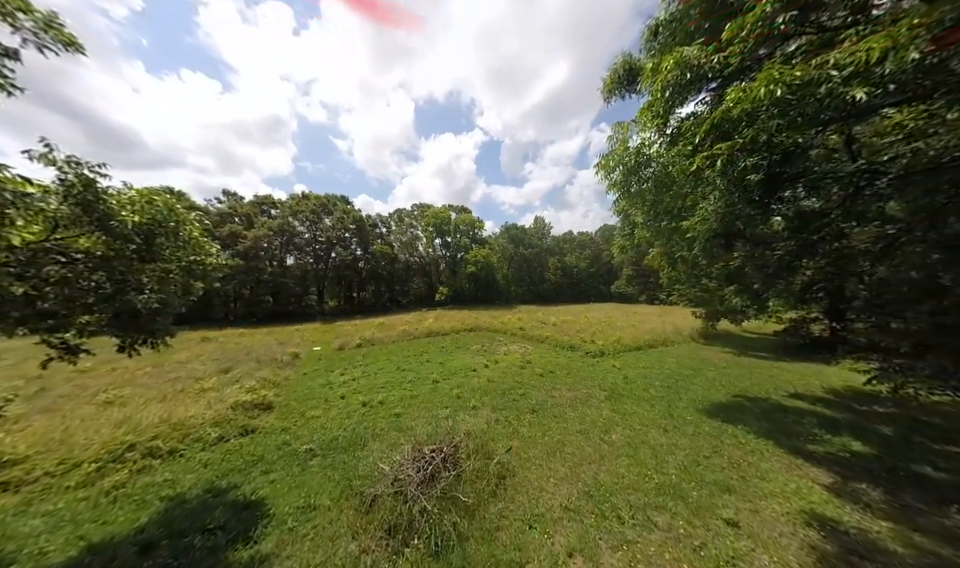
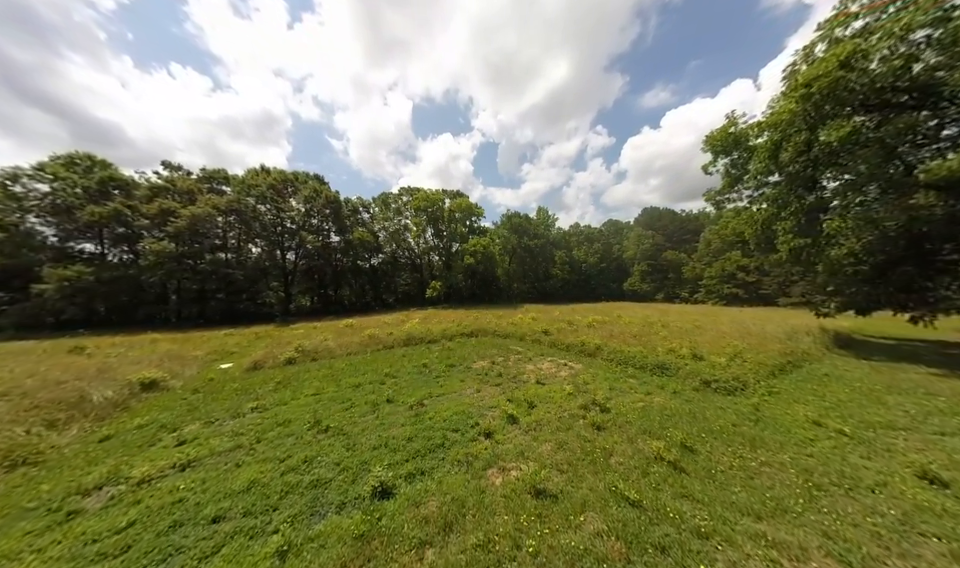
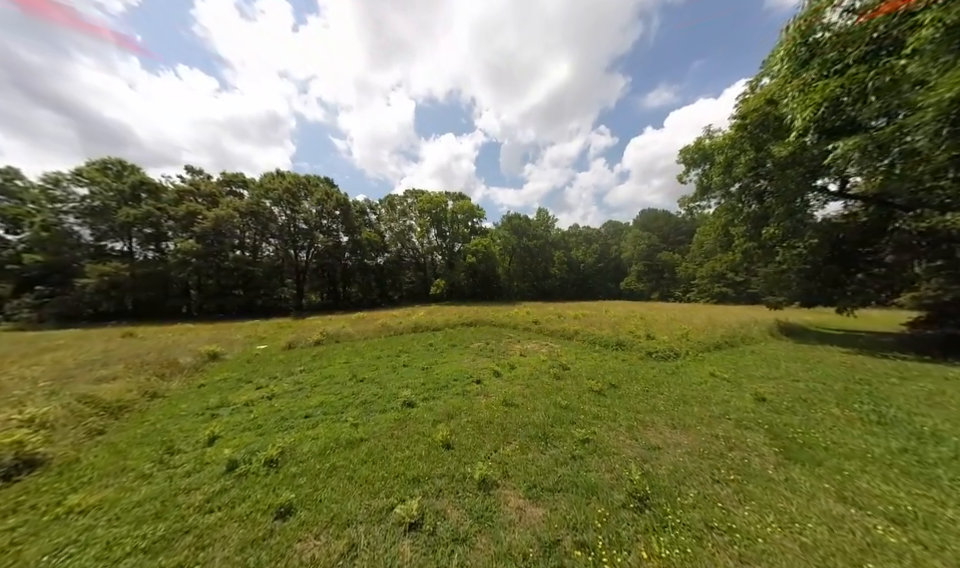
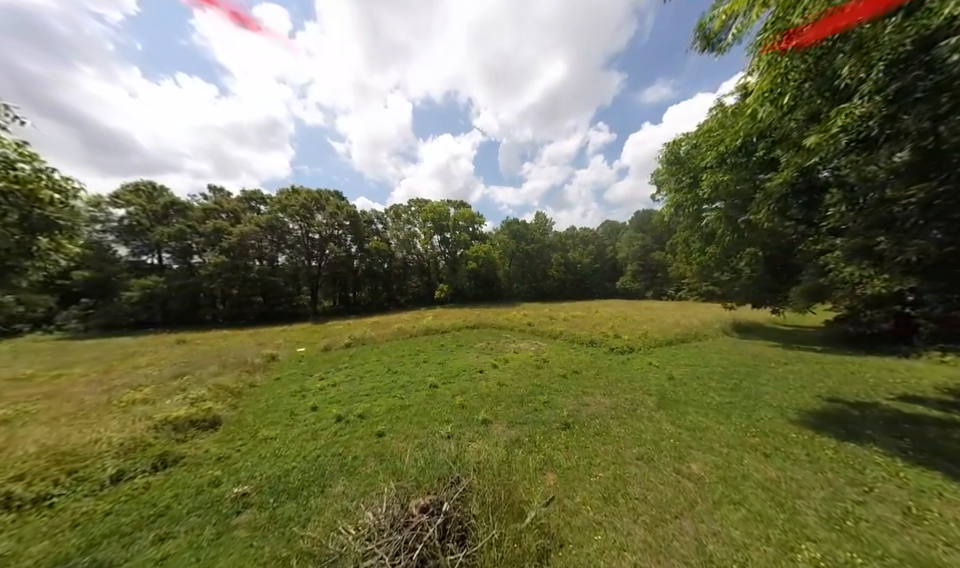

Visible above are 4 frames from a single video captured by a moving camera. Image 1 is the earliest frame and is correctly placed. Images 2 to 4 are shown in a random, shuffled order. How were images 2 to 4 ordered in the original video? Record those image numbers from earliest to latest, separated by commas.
4, 3, 2
